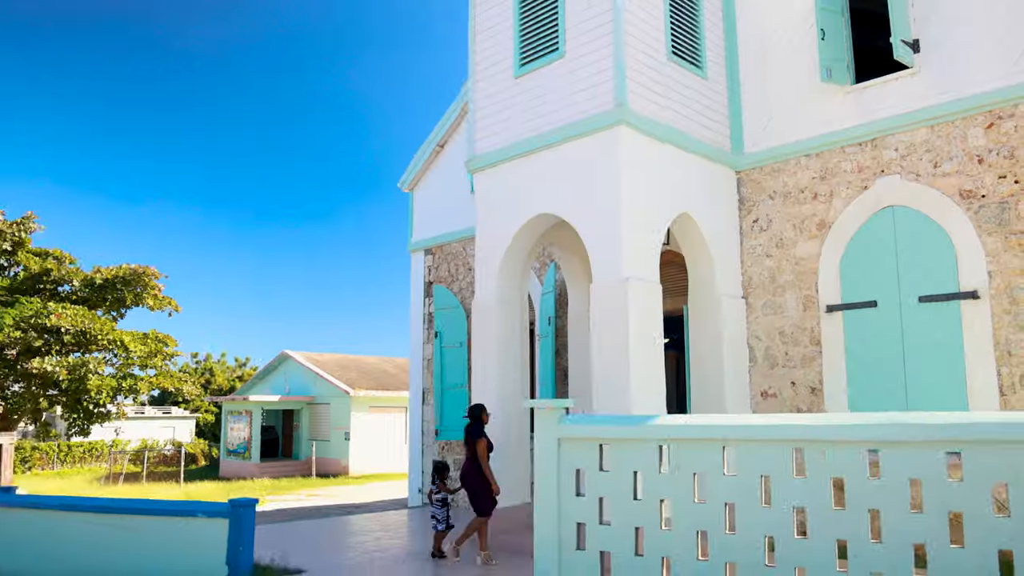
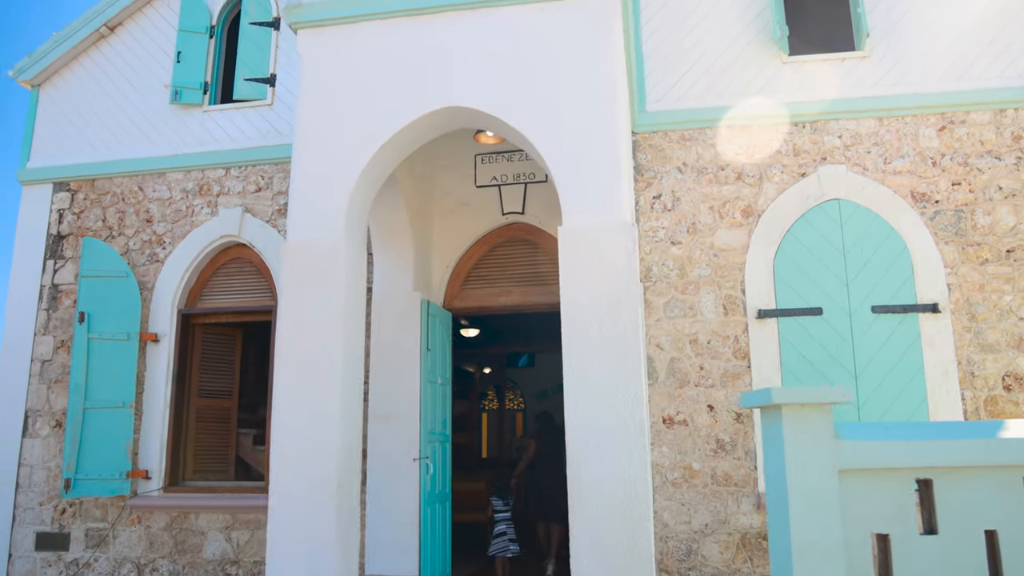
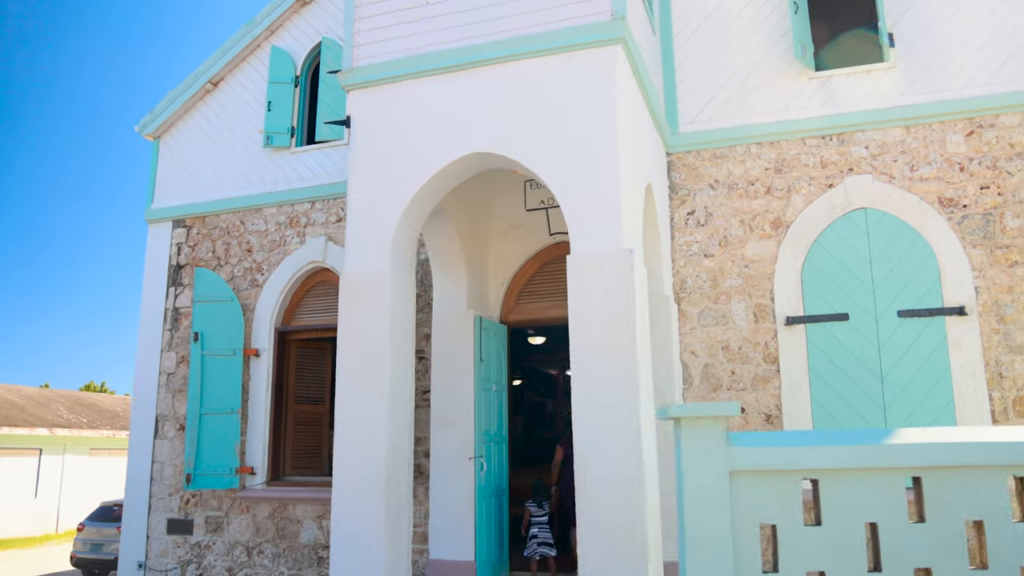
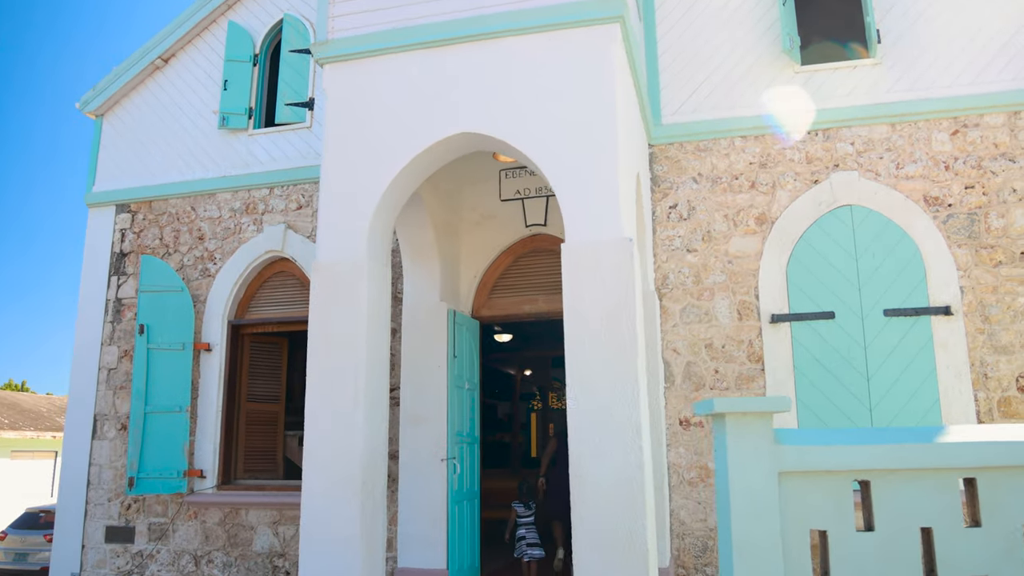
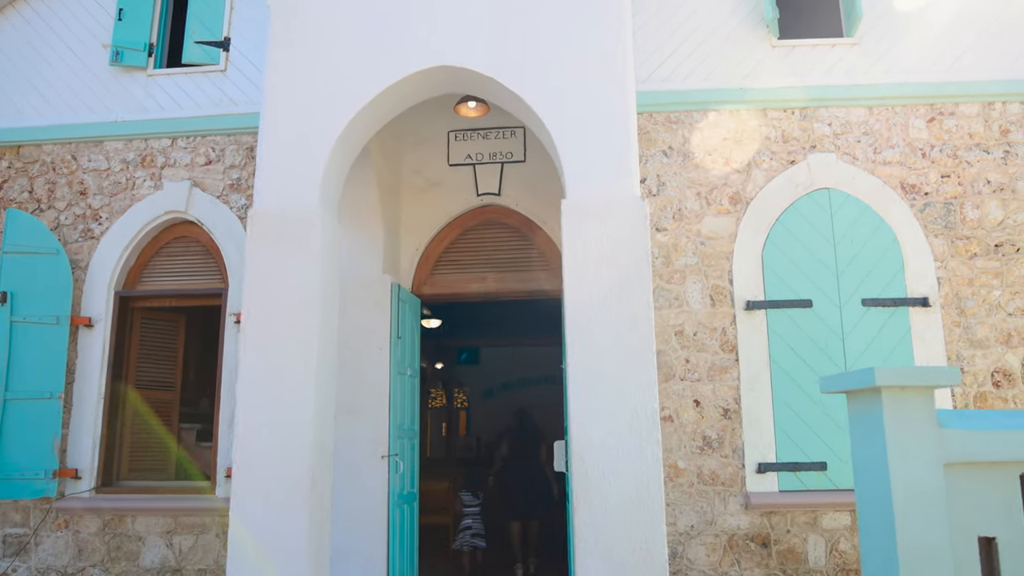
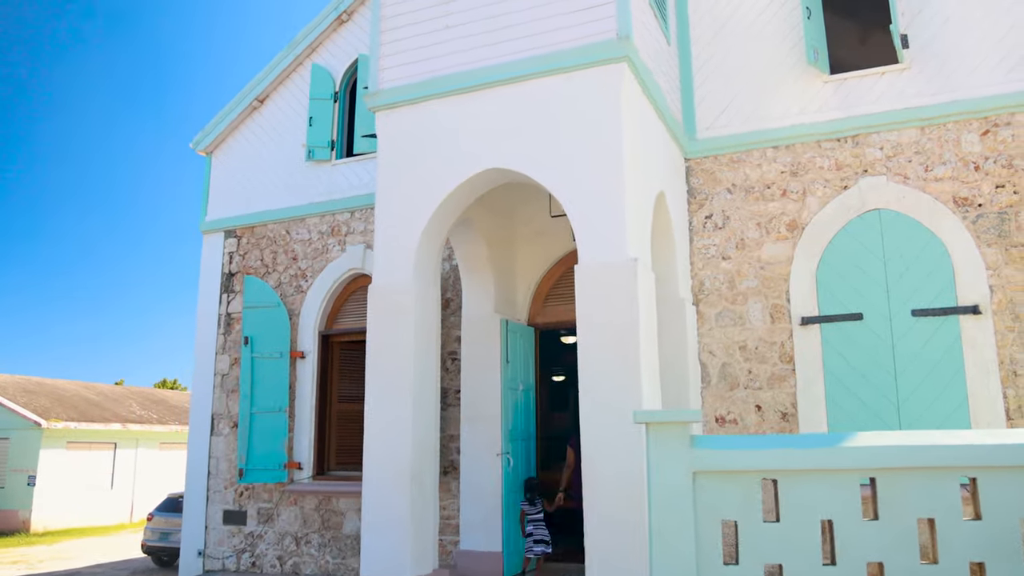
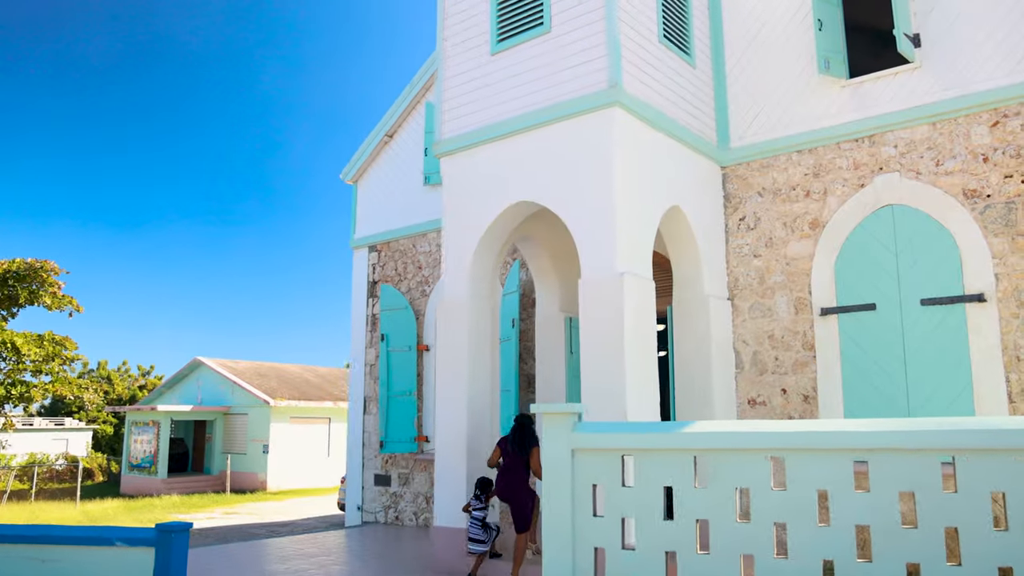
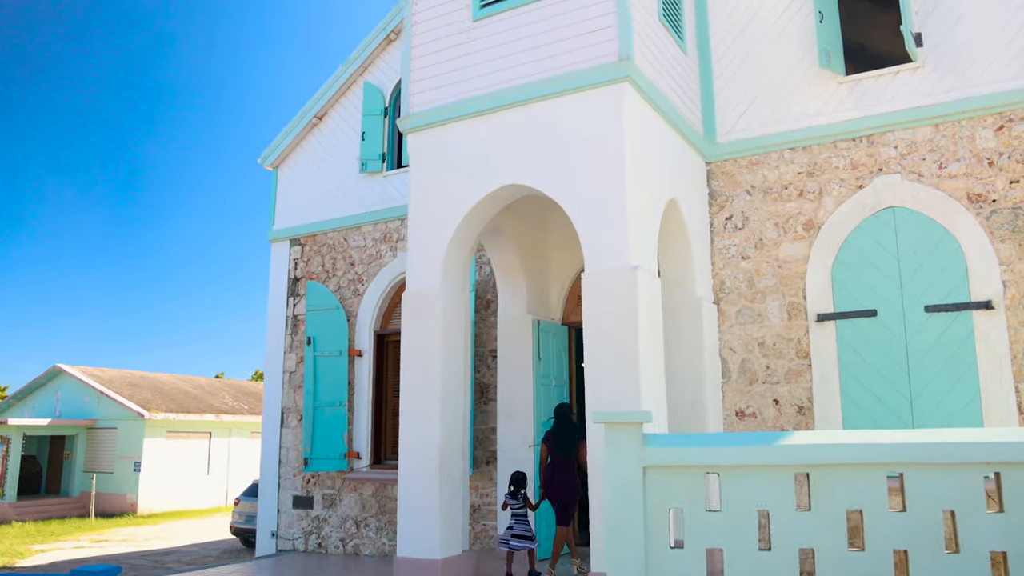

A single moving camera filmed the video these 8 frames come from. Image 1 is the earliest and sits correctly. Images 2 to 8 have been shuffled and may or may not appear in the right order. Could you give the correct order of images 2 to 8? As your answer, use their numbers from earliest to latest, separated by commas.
7, 8, 6, 3, 4, 2, 5
